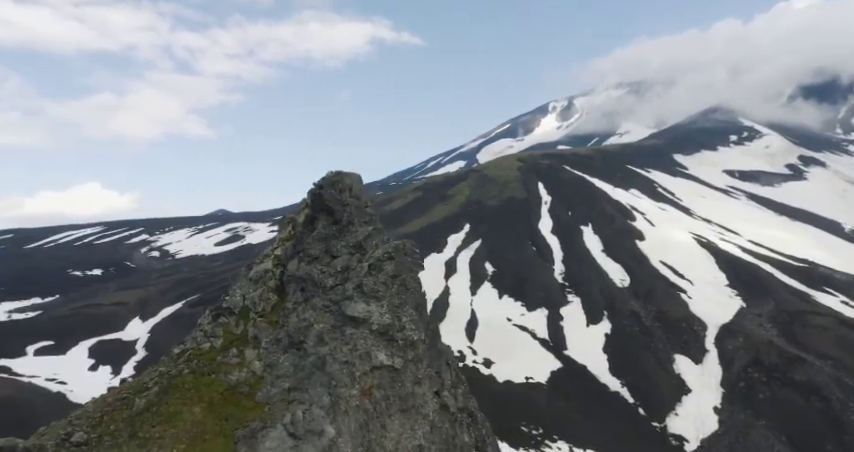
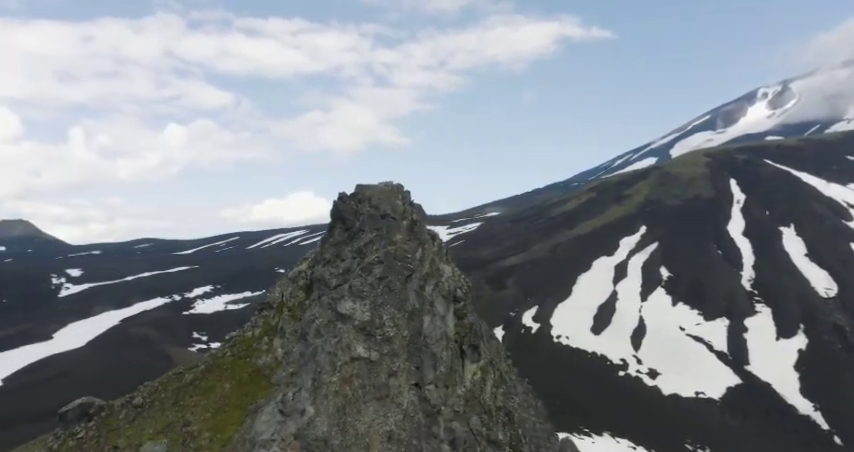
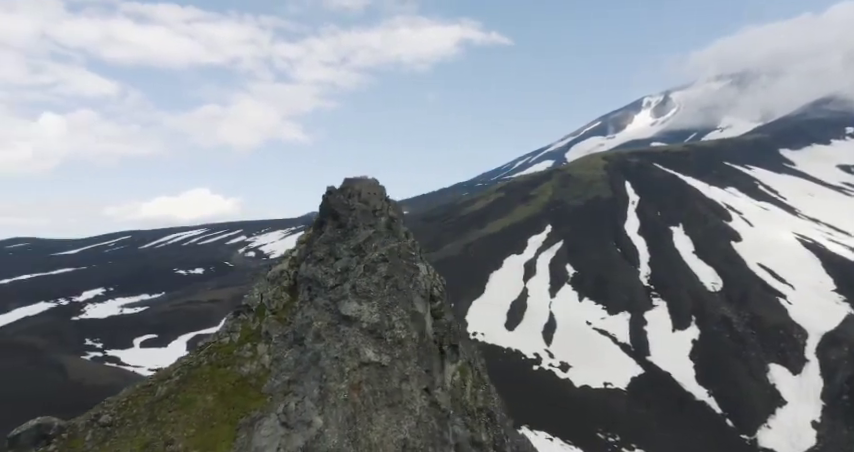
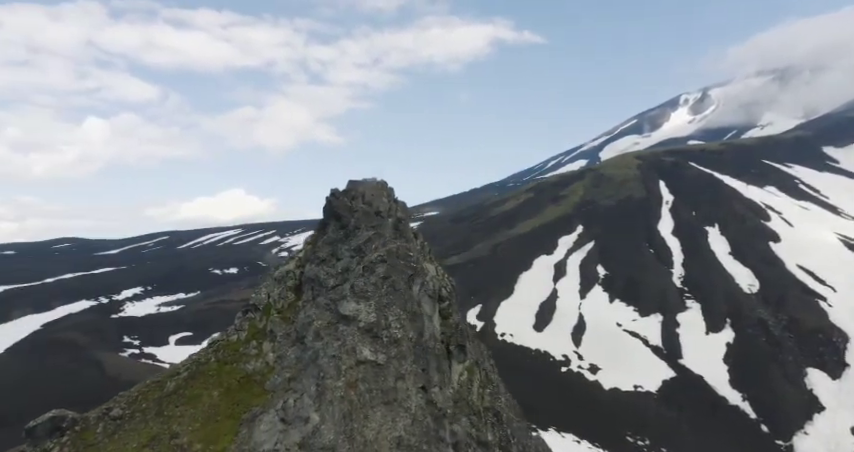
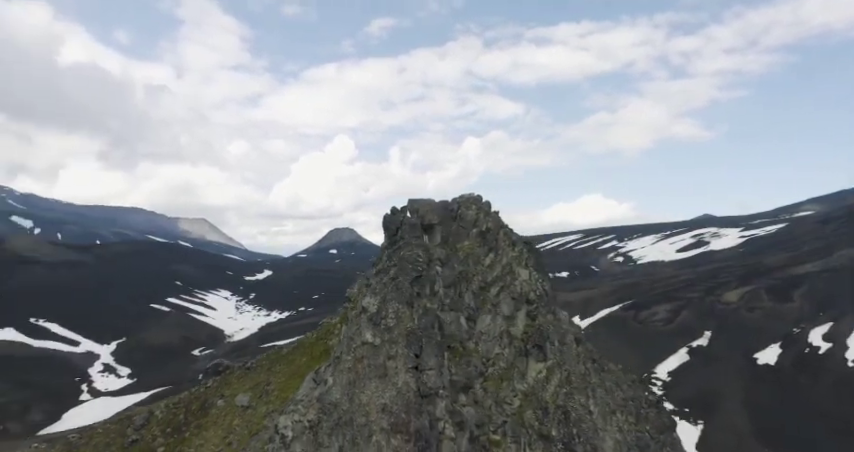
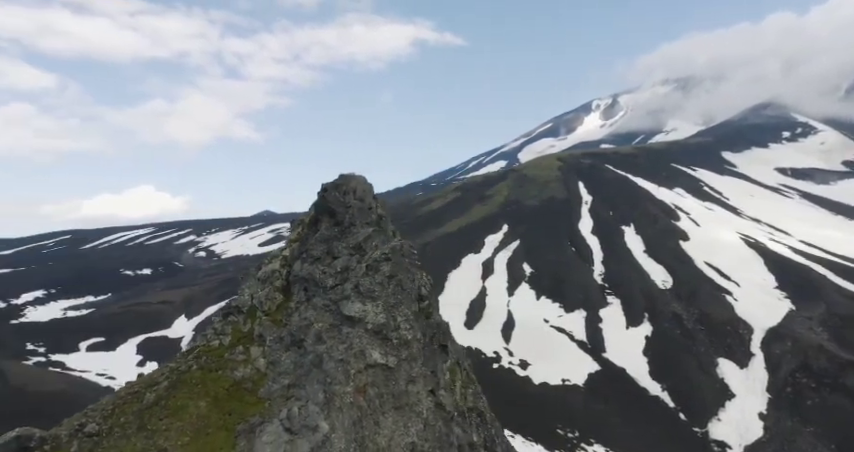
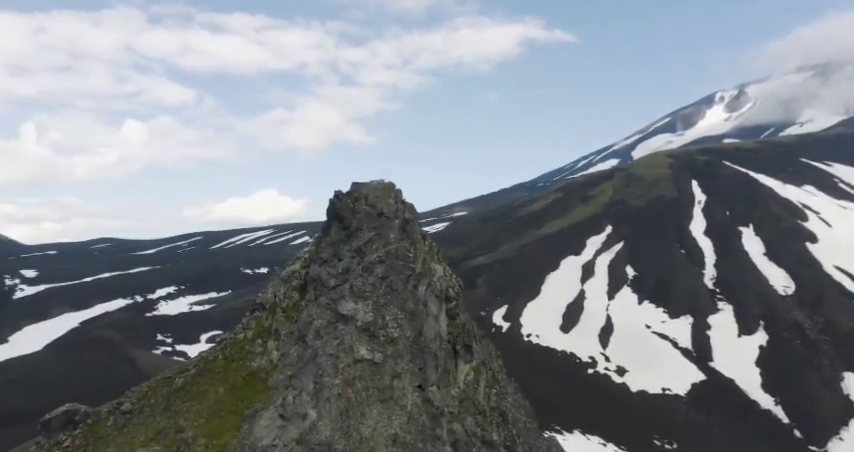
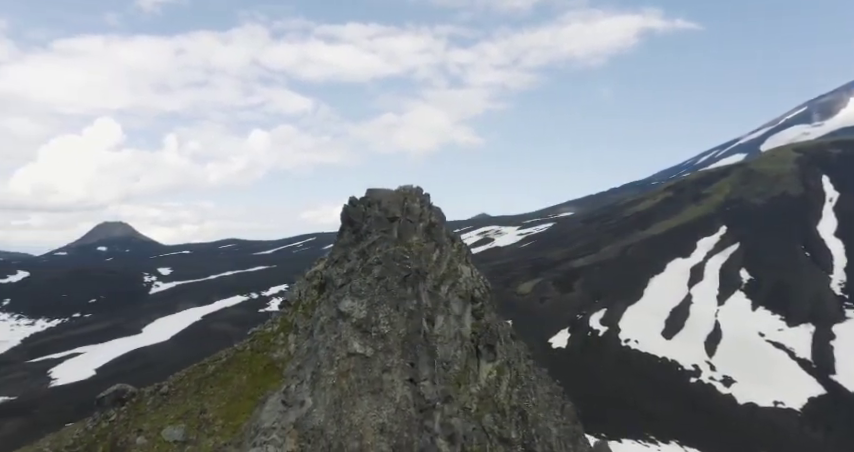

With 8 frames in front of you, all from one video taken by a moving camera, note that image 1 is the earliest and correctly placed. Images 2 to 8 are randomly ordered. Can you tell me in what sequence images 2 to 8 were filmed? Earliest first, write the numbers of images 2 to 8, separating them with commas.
6, 3, 4, 7, 2, 8, 5
